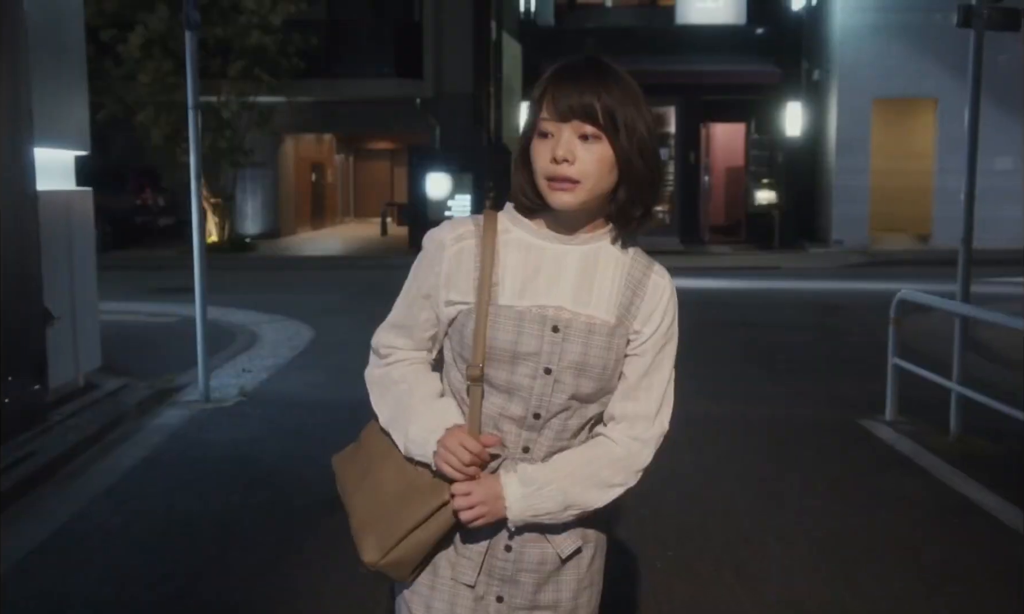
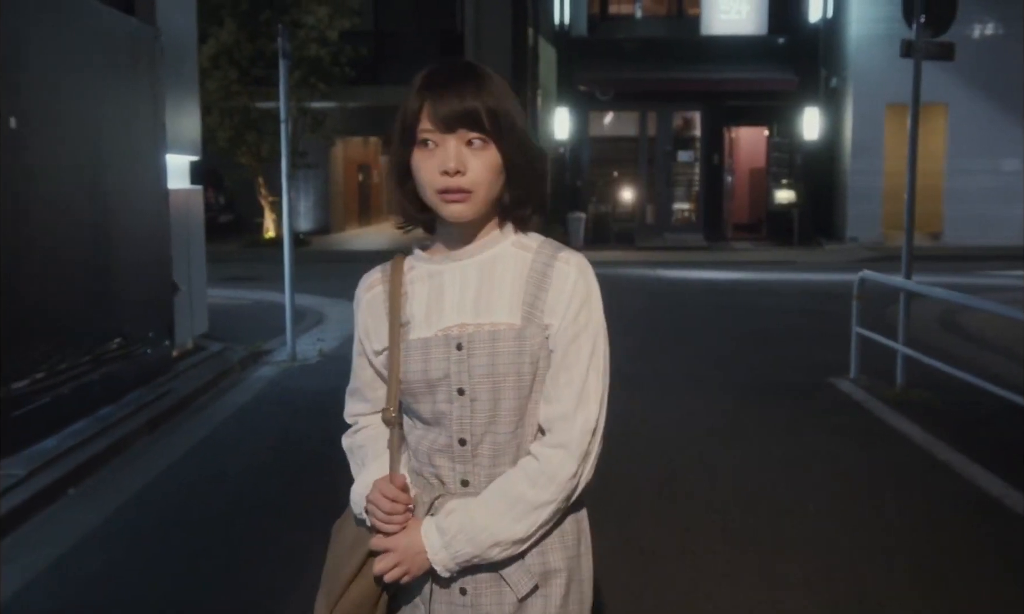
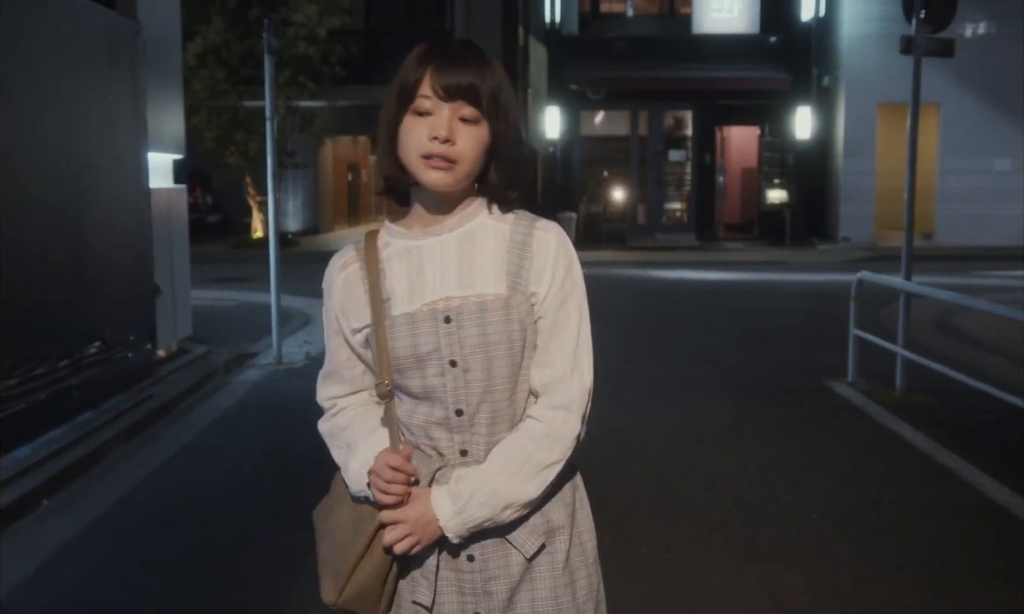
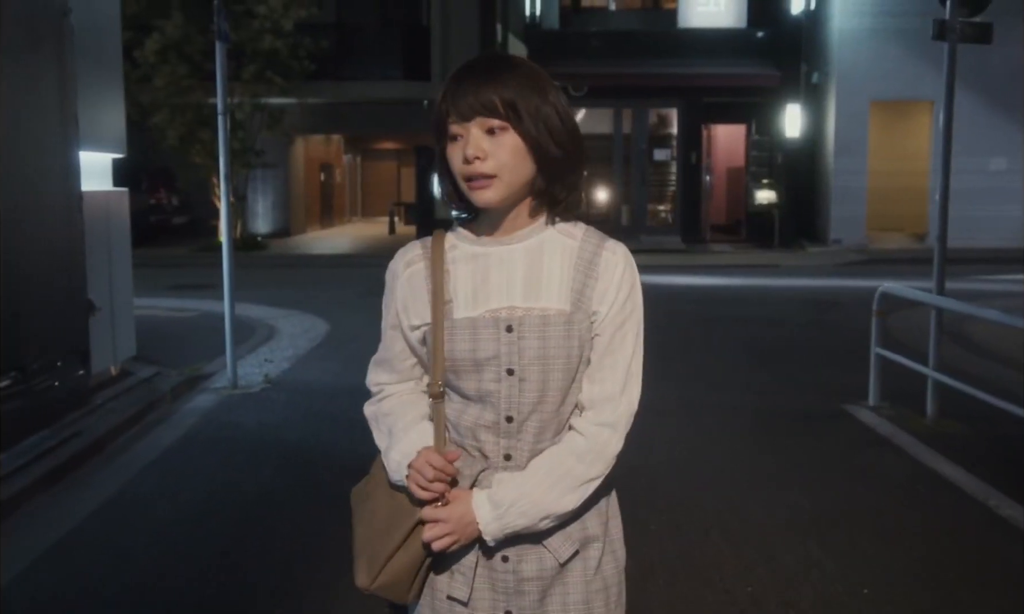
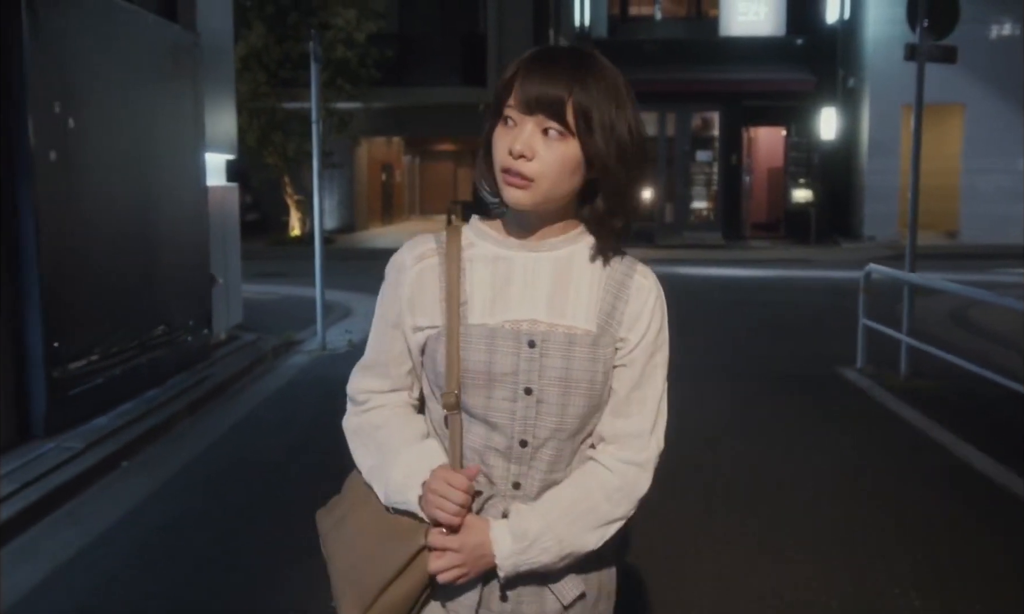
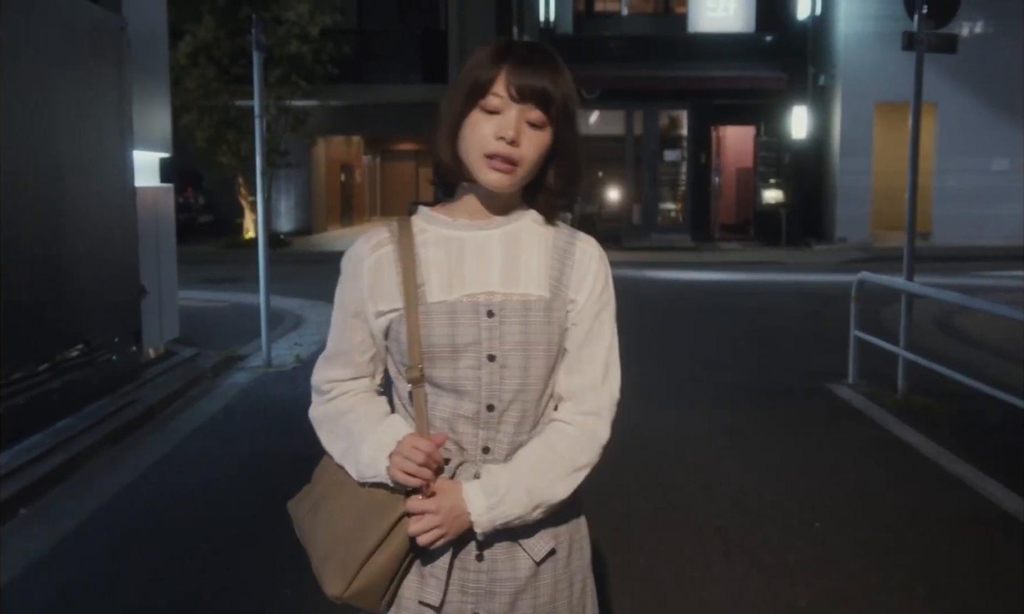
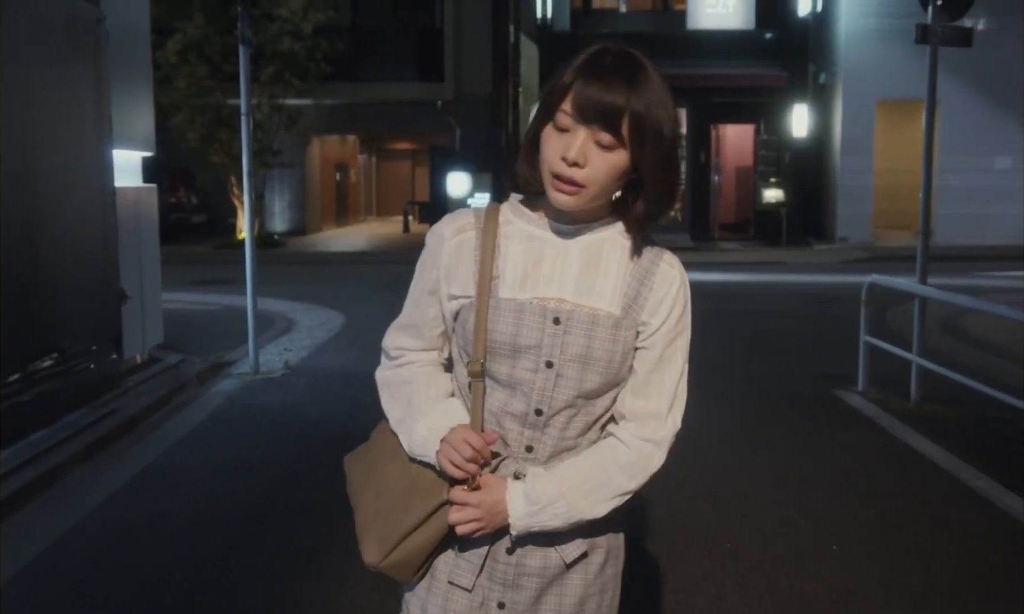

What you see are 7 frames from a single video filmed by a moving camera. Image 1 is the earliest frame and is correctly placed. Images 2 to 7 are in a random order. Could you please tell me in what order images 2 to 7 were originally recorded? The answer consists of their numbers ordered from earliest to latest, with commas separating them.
4, 7, 6, 3, 2, 5
